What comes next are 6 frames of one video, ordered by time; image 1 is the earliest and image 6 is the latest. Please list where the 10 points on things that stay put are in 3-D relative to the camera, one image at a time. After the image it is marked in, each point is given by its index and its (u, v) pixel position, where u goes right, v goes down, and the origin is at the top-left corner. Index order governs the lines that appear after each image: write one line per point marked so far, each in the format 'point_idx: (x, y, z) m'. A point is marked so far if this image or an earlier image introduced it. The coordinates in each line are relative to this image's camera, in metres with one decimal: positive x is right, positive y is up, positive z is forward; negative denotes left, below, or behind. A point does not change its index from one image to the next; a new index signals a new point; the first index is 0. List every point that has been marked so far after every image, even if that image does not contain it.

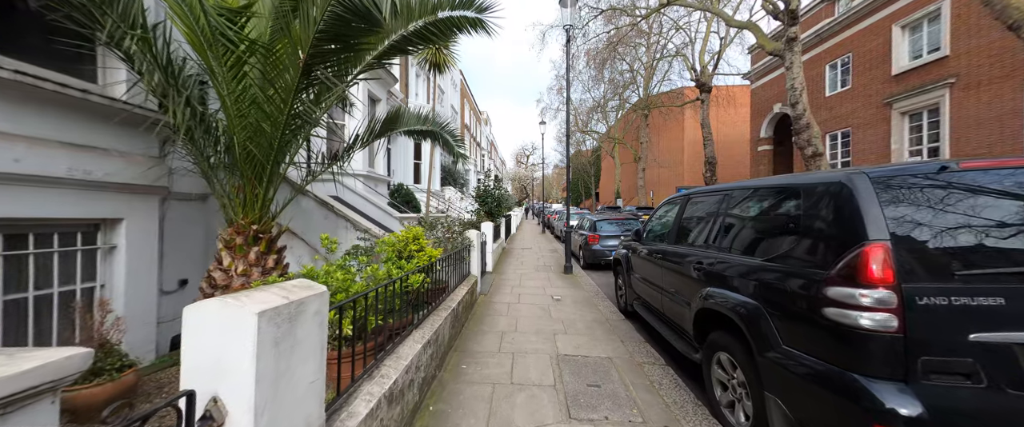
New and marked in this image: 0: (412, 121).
0: (-2.0, +1.8, +5.9) m
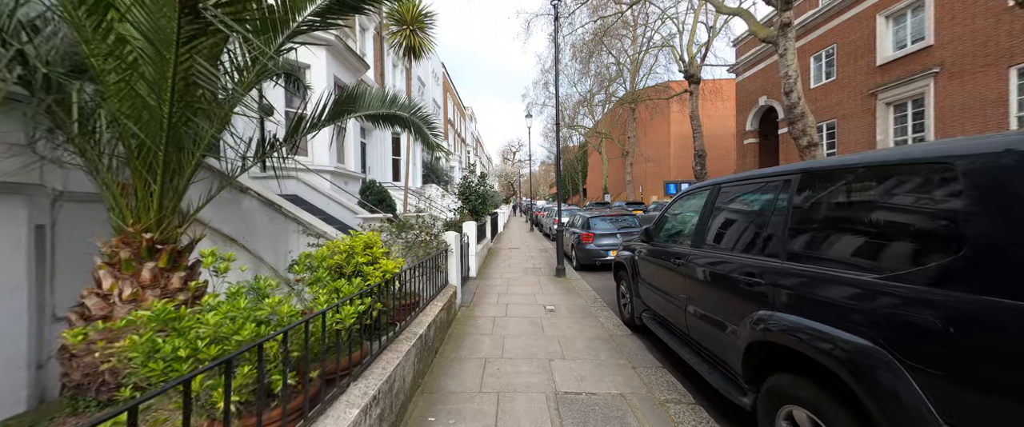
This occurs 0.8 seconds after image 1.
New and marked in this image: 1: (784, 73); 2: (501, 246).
0: (-2.3, +1.8, +5.0) m
1: (+11.2, +5.8, +12.5) m
2: (-0.5, -1.4, +13.1) m
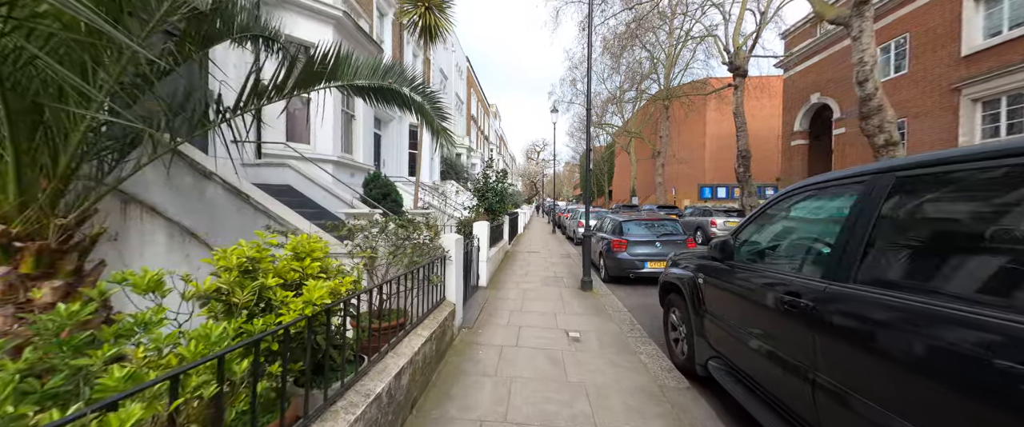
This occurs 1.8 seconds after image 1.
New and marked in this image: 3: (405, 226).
0: (-2.0, +1.9, +4.1) m
1: (+12.1, +5.5, +10.6) m
2: (+0.3, -1.4, +12.0) m
3: (-1.5, -0.2, +3.9) m
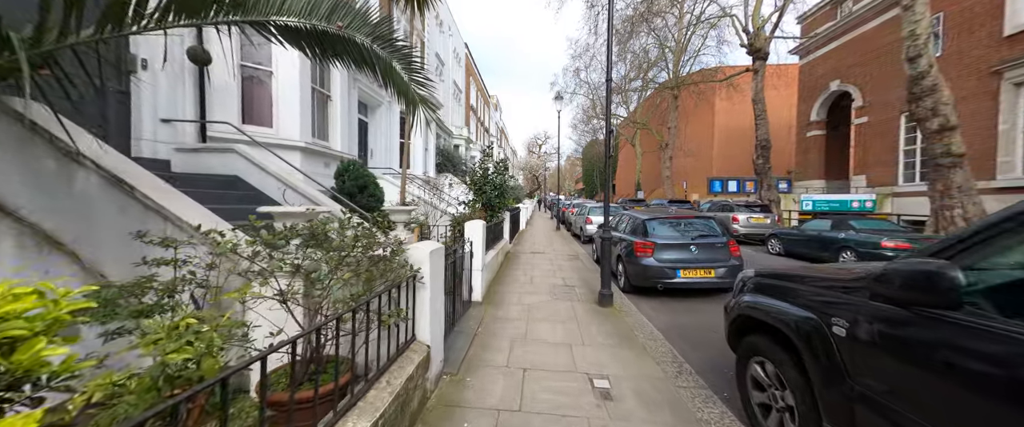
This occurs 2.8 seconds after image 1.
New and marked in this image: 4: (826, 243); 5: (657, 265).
0: (-2.0, +1.9, +2.8) m
1: (+12.2, +5.6, +9.2) m
2: (+0.3, -1.3, +10.8) m
3: (-1.4, -0.1, +2.7) m
4: (+8.4, -0.8, +8.1) m
5: (+2.6, -0.9, +5.4) m
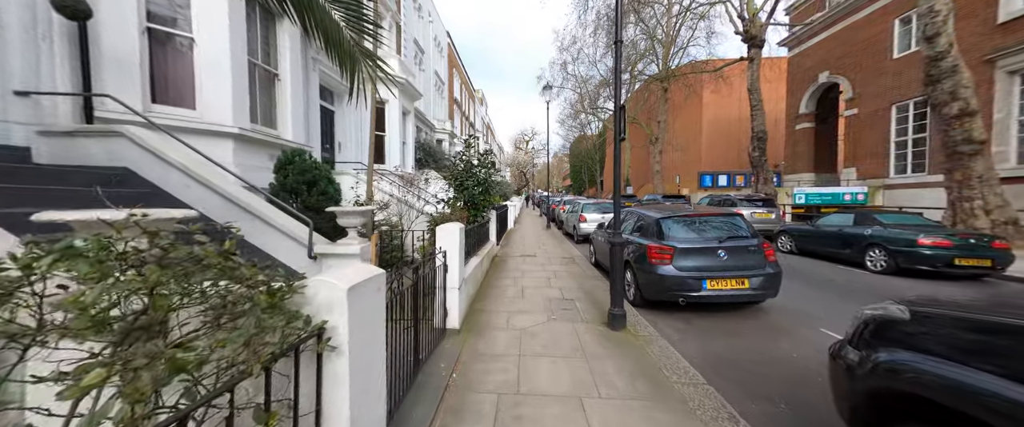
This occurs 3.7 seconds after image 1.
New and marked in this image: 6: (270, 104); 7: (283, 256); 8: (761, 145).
0: (-2.1, +1.9, +1.6) m
1: (+11.7, +5.8, +8.5) m
2: (0.0, -1.2, +9.7) m
3: (-1.5, -0.2, +1.5) m
4: (+8.1, -0.6, +7.3) m
5: (+2.4, -0.9, +4.4) m
6: (-5.3, +2.4, +6.6) m
7: (-2.9, -0.5, +3.8) m
8: (+13.4, +3.7, +16.3) m
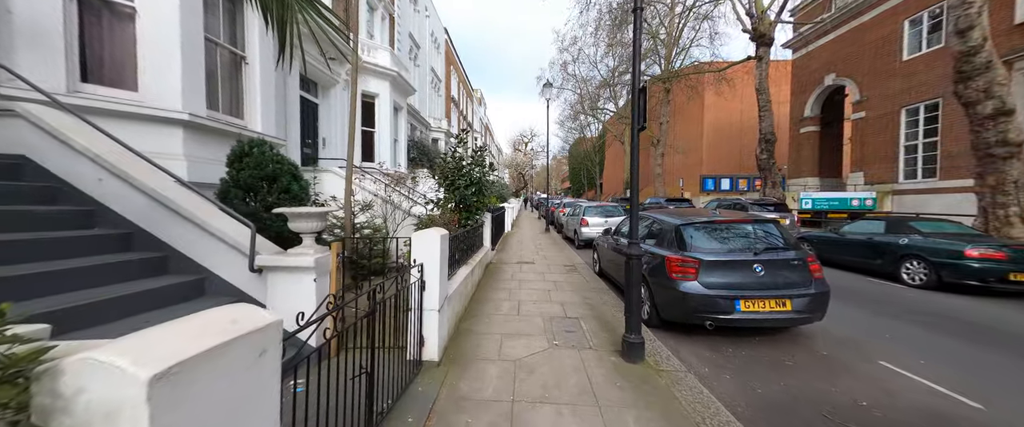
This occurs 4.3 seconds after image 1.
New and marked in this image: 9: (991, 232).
0: (-2.1, +1.9, +0.9) m
1: (+11.7, +5.6, +7.9) m
2: (-0.2, -1.3, +8.9) m
3: (-1.6, -0.2, +0.7) m
4: (+8.1, -0.8, +6.6) m
5: (+2.4, -1.0, +3.7) m
6: (-5.3, +2.4, +5.8) m
7: (-3.0, -0.6, +3.1) m
8: (+13.3, +3.4, +15.7) m
9: (+12.8, -0.5, +8.1) m
